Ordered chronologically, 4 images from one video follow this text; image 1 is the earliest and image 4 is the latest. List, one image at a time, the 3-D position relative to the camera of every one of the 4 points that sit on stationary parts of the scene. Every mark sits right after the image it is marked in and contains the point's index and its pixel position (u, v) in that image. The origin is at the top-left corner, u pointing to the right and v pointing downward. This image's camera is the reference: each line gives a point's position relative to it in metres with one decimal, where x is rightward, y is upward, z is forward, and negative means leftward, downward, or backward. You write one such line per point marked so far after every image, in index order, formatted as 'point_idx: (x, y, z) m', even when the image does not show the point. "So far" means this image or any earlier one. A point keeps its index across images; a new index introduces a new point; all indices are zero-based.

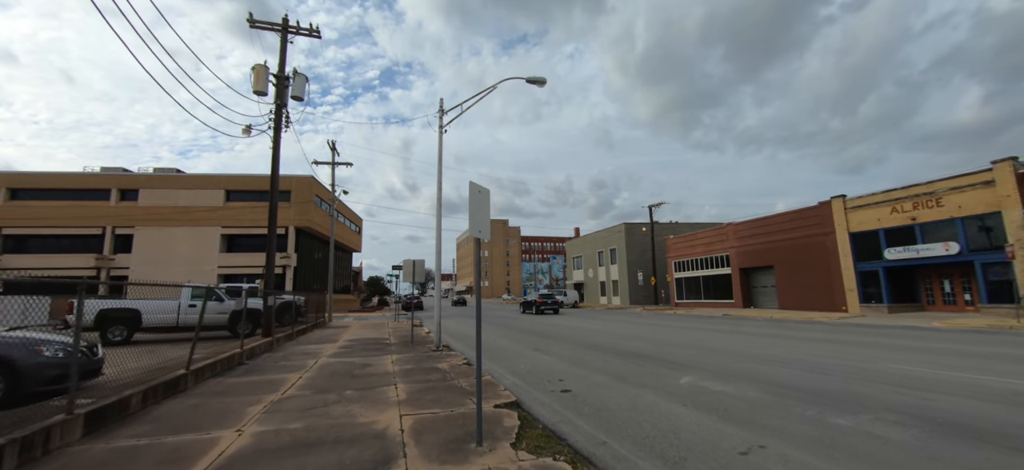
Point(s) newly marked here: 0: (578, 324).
0: (+2.9, -4.1, +18.6) m
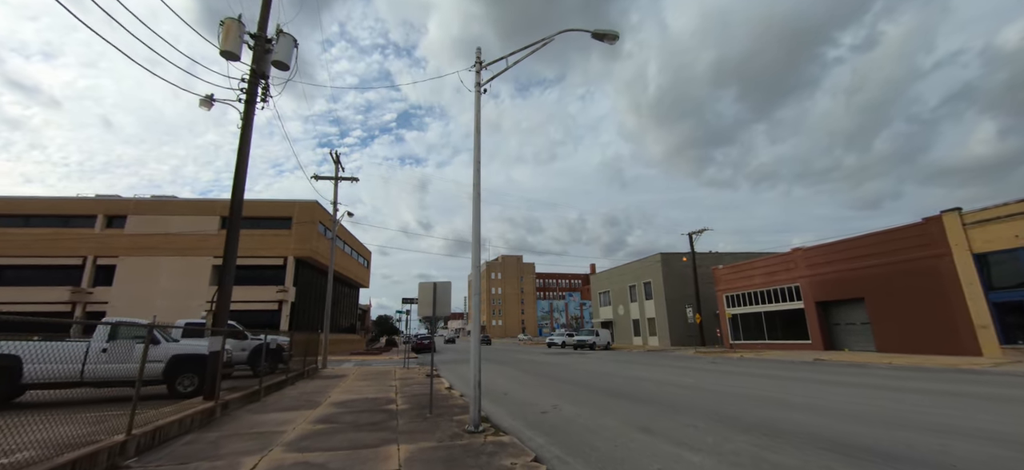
0: (+4.5, -4.8, +13.9) m
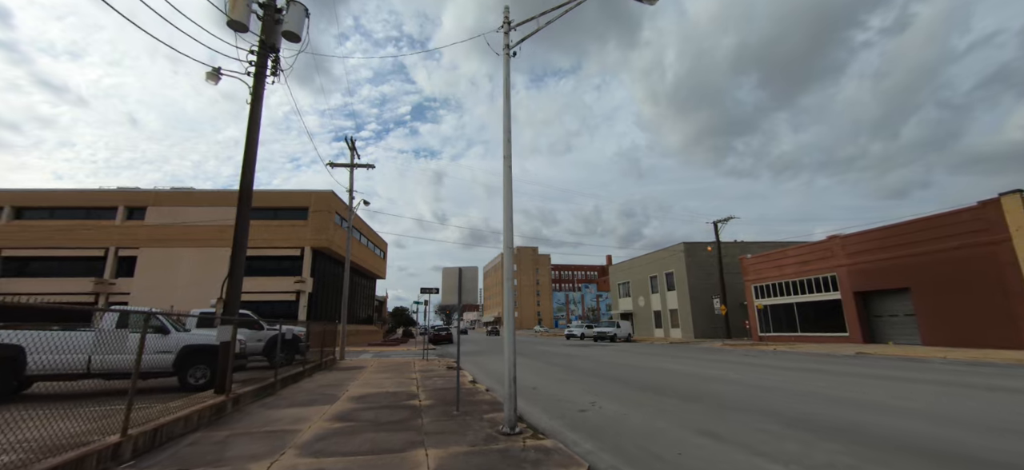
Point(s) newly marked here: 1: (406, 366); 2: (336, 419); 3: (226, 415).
0: (+5.3, -4.3, +13.0) m
1: (-4.1, -5.1, +16.1) m
2: (-2.8, -2.9, +6.6) m
3: (-5.0, -3.1, +7.2) m
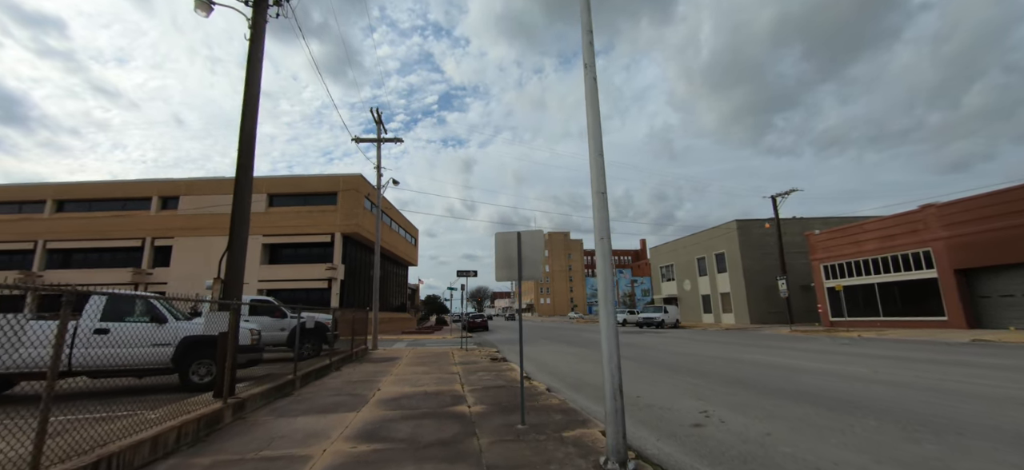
0: (+6.8, -3.3, +10.6) m
1: (-2.3, -4.2, +14.4) m
2: (-1.8, -2.3, +4.8) m
3: (-3.9, -2.6, +5.6) m
